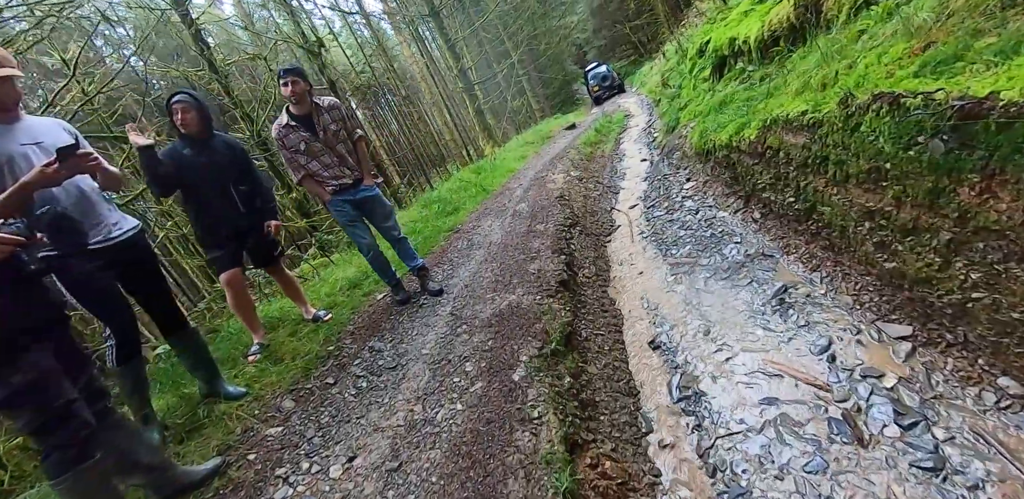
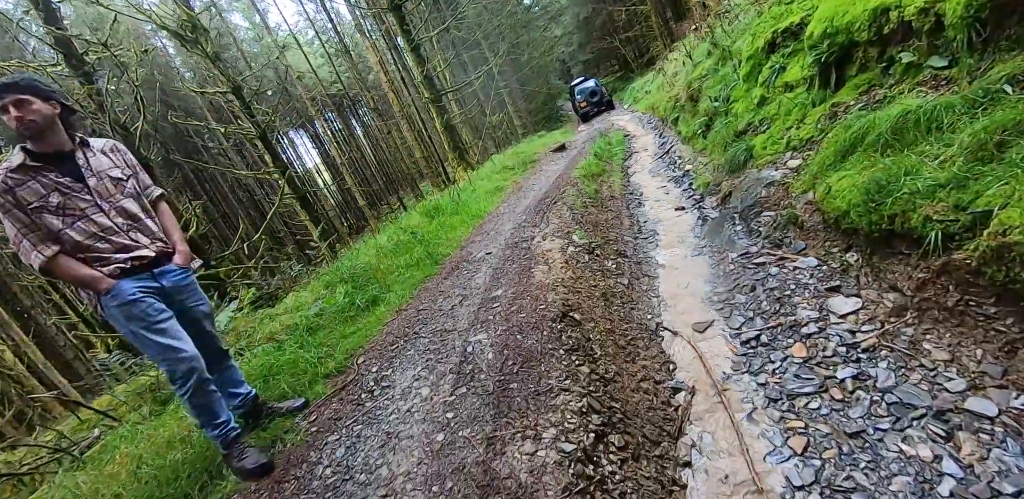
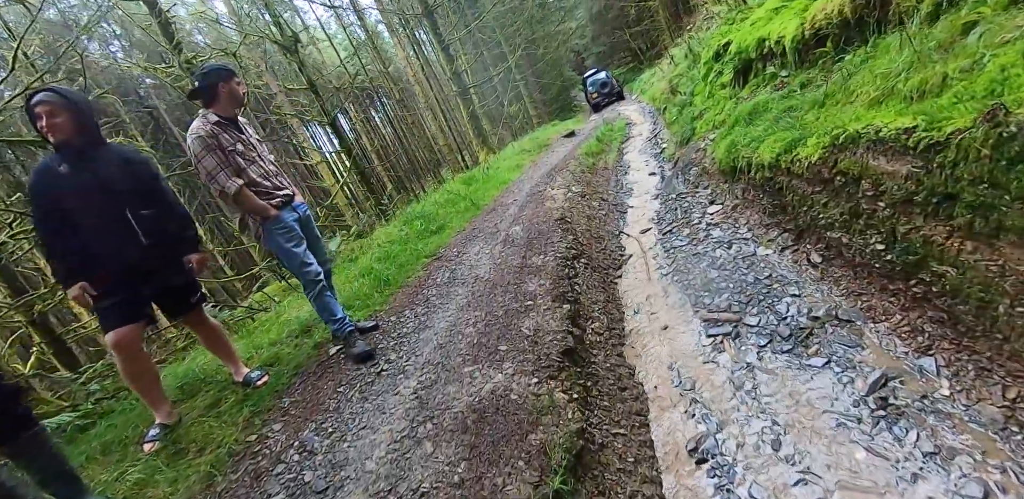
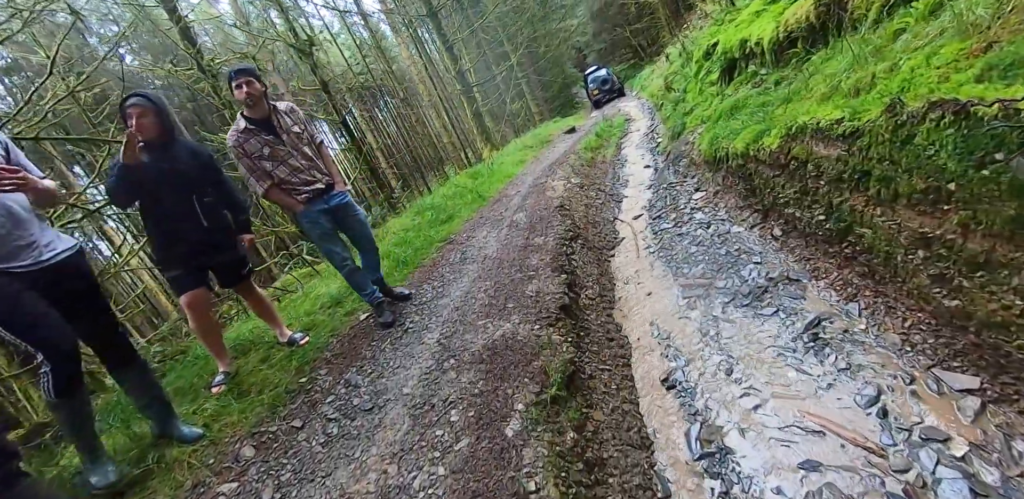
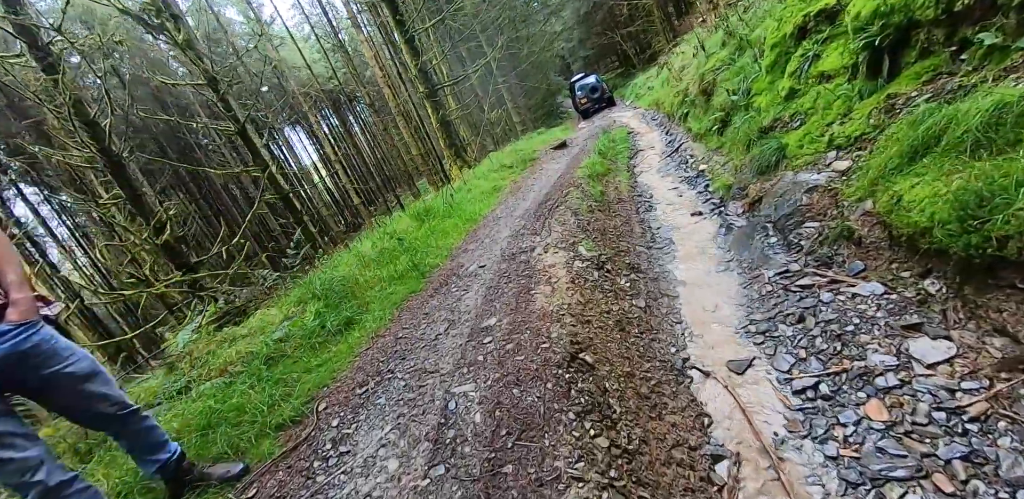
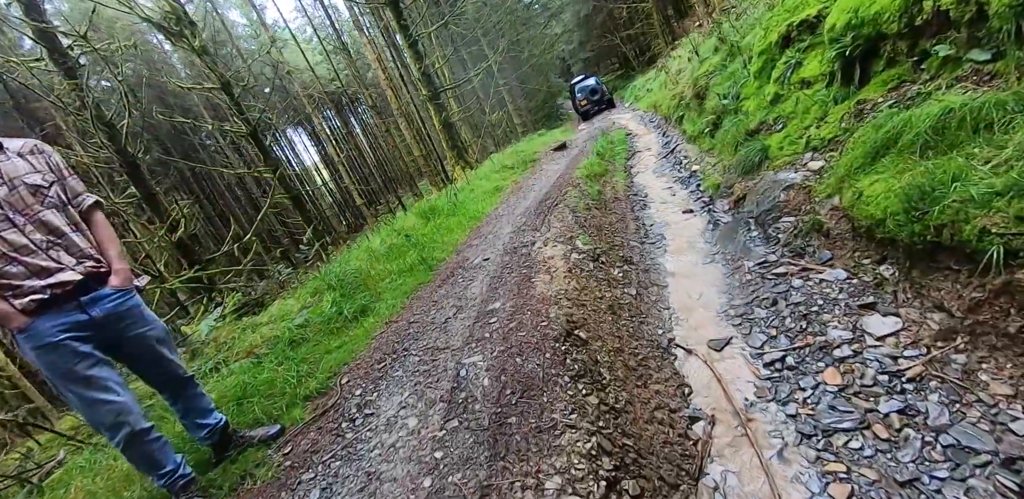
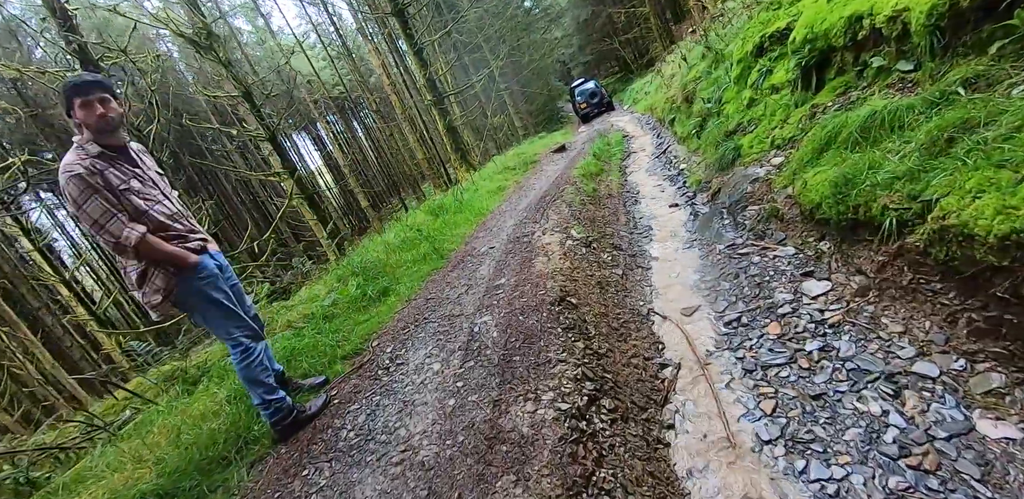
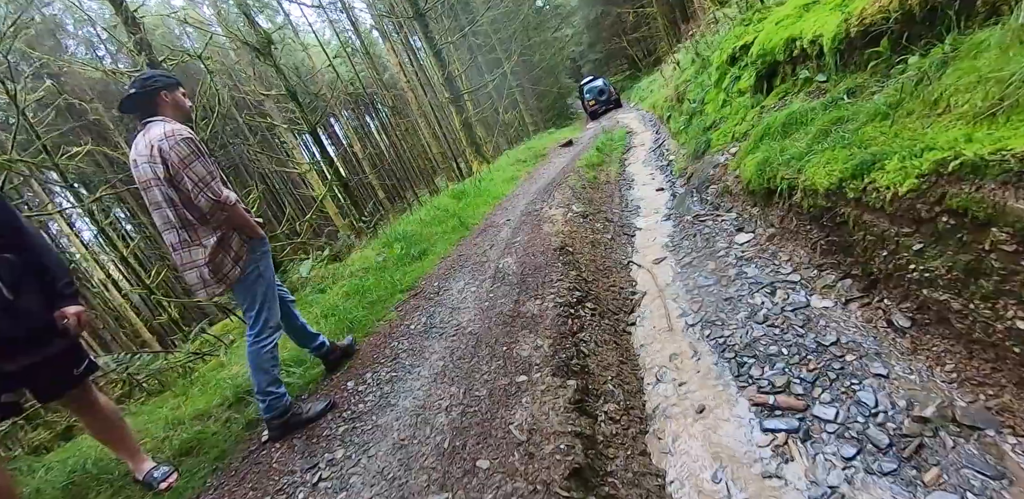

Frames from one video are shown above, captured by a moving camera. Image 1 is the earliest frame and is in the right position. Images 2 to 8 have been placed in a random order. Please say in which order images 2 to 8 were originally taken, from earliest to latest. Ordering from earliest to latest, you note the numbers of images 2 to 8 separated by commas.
4, 3, 8, 7, 2, 6, 5
